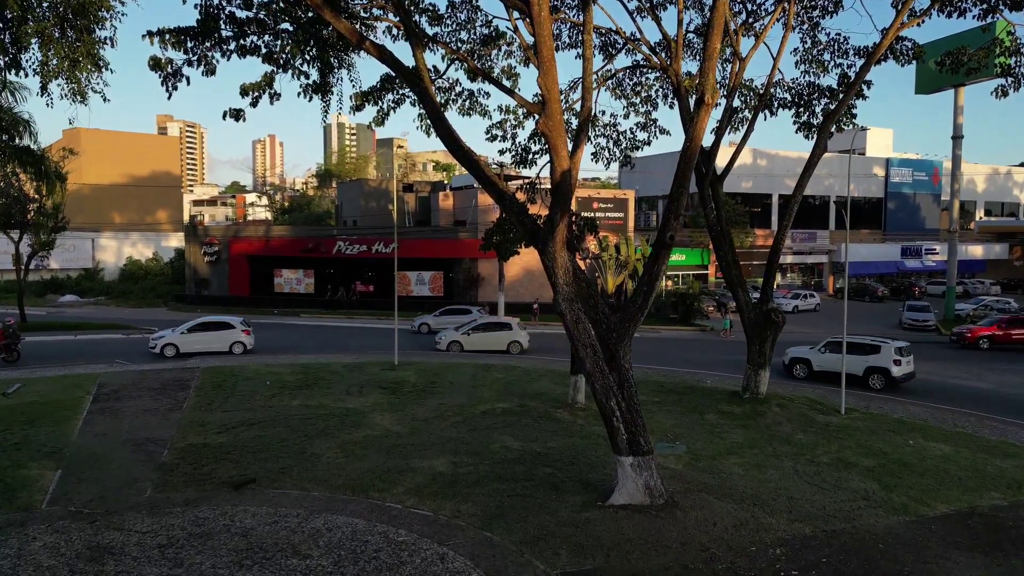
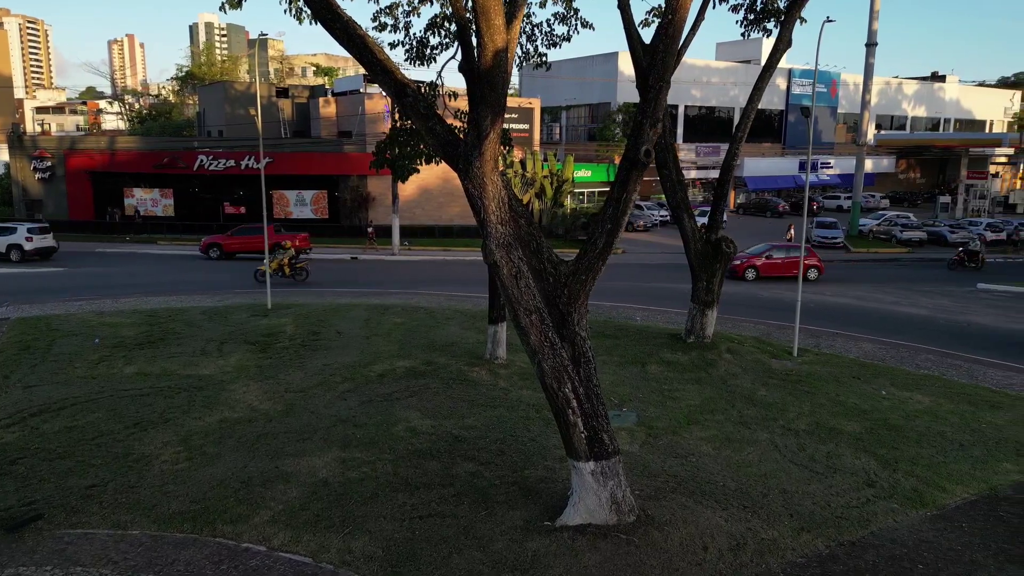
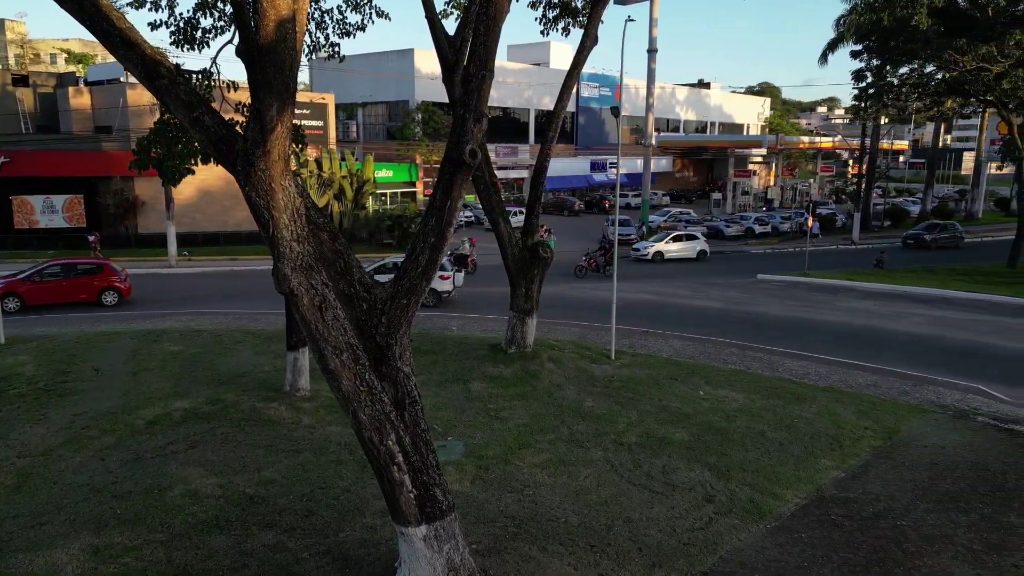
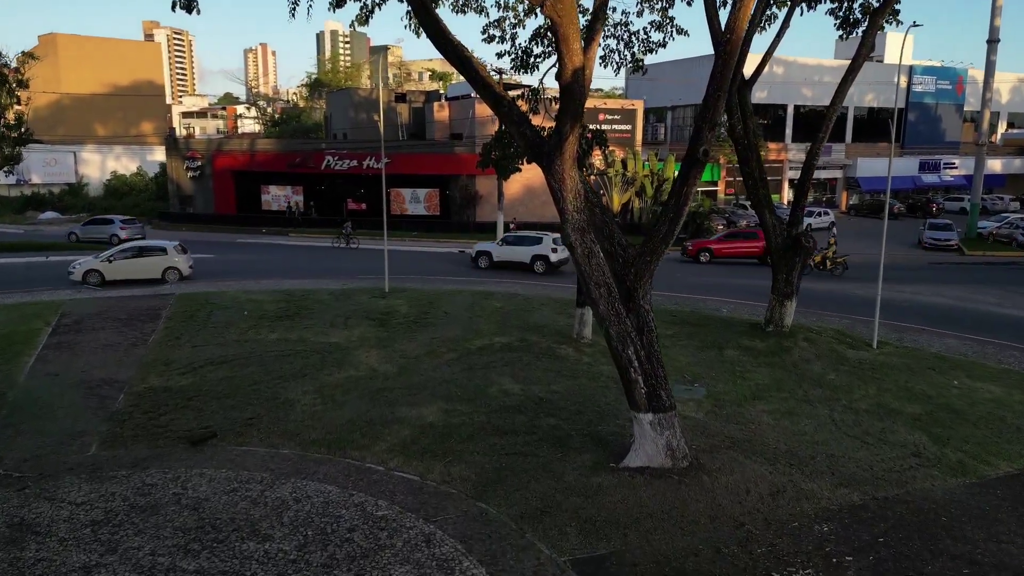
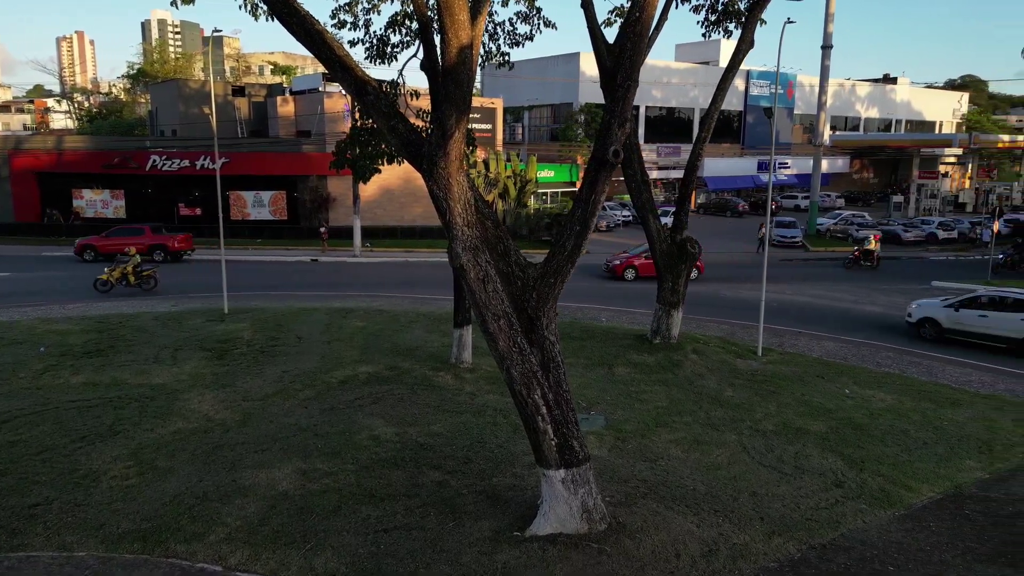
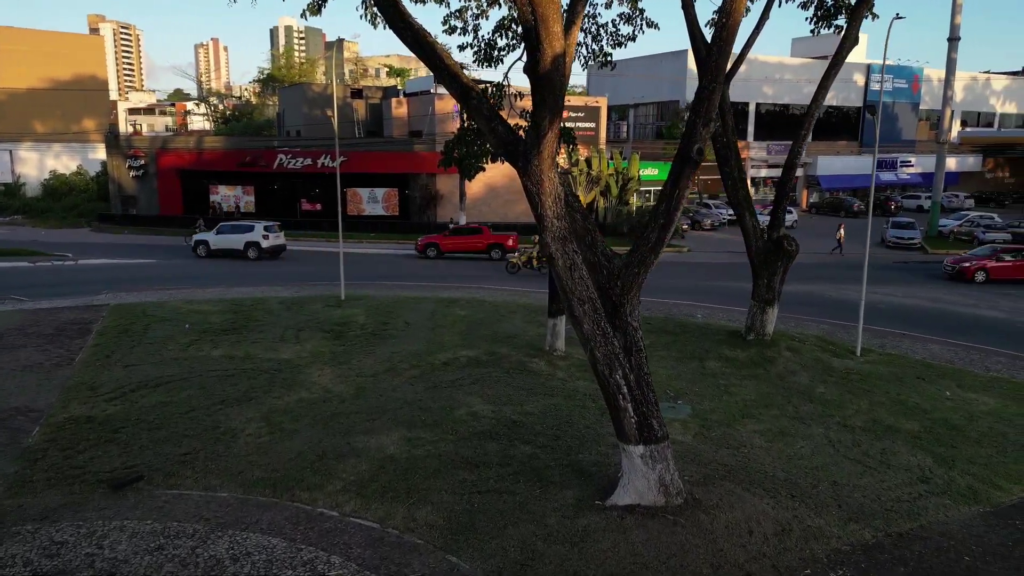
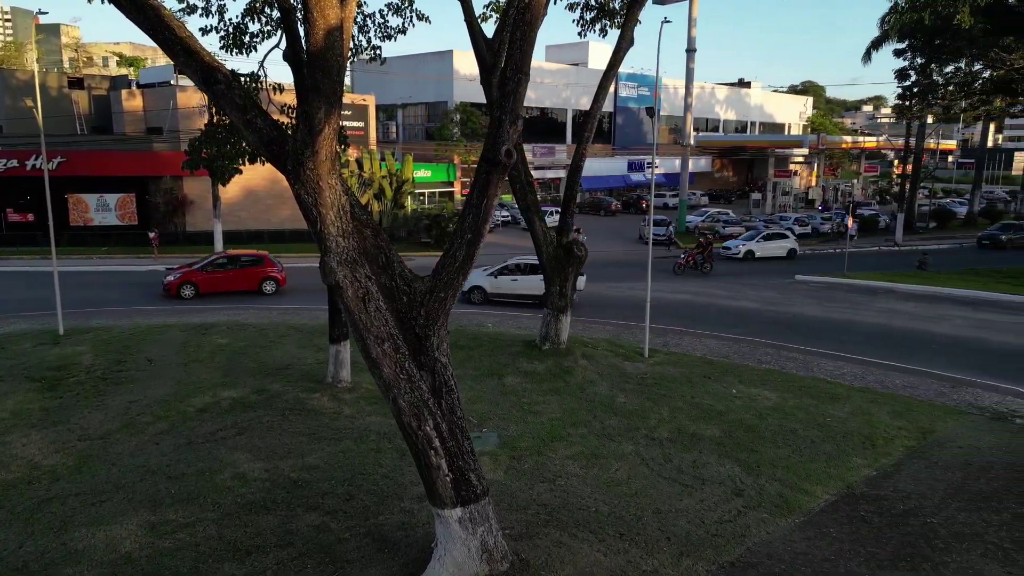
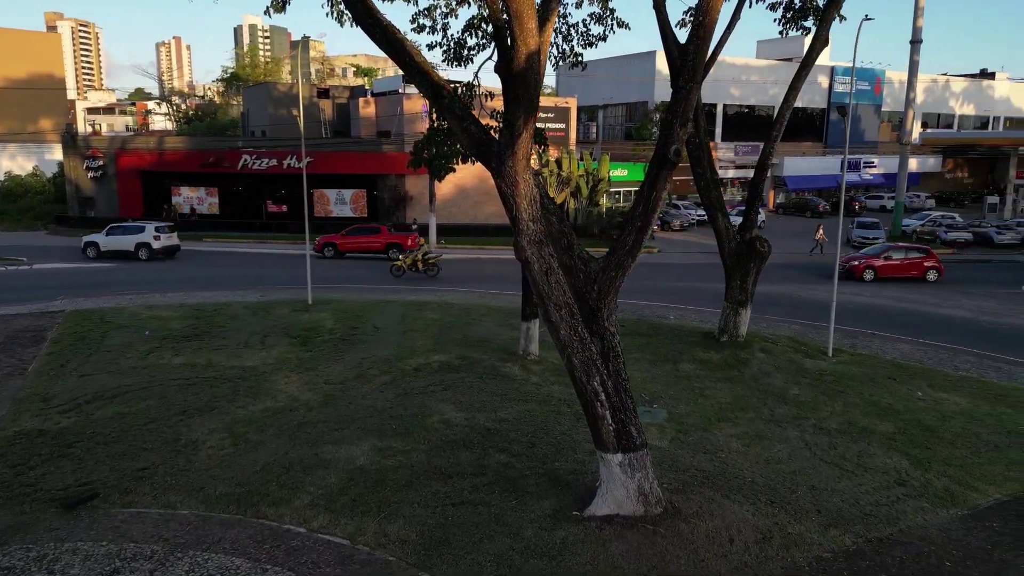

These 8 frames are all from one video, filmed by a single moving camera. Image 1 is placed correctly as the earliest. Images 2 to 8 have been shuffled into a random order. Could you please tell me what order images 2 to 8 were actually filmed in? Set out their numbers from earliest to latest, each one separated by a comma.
4, 6, 8, 2, 5, 7, 3
